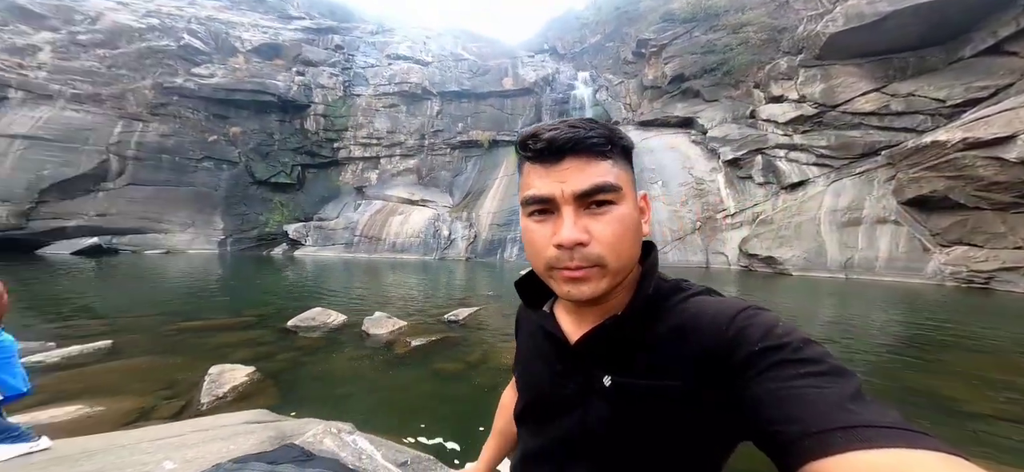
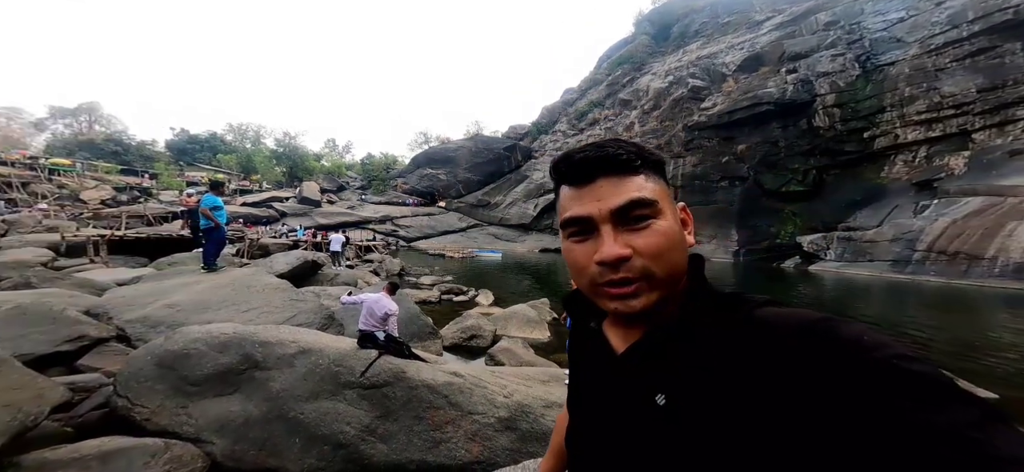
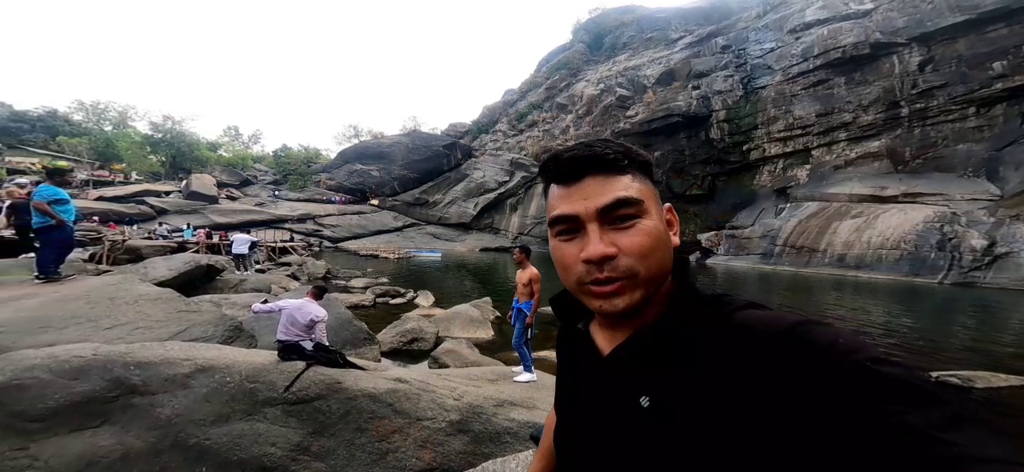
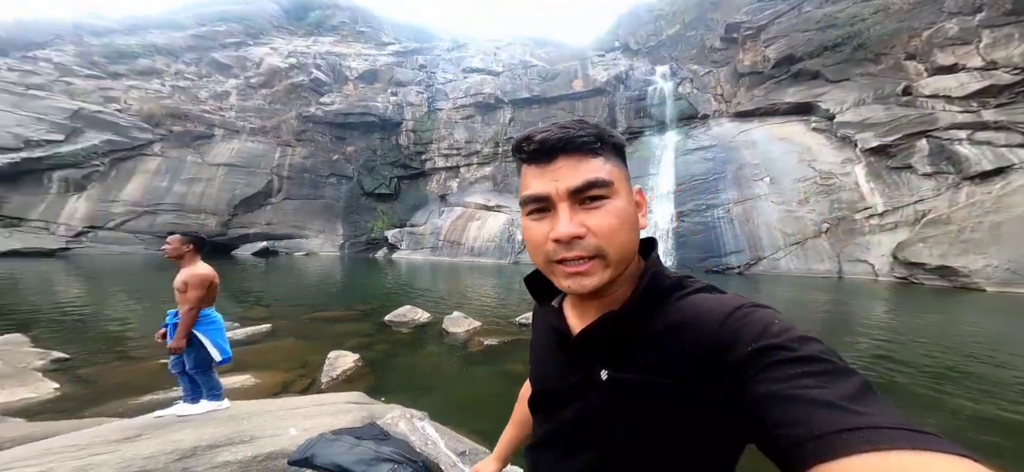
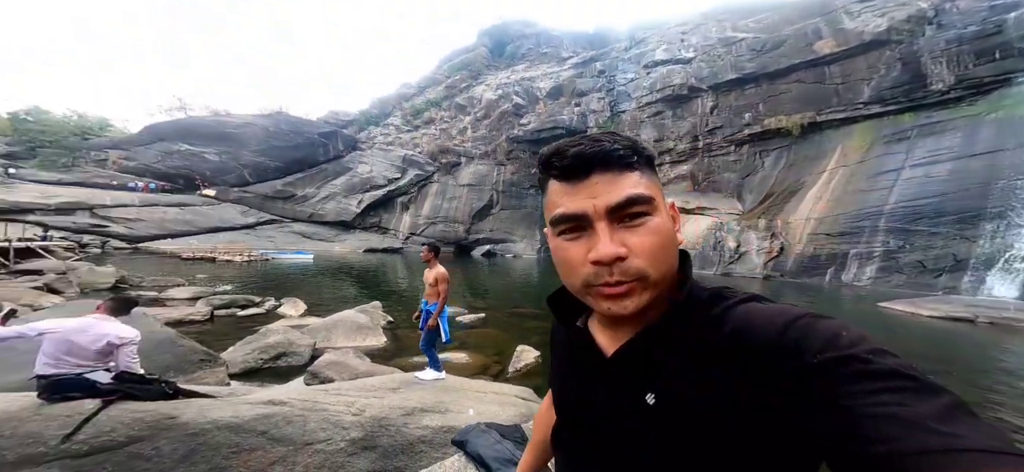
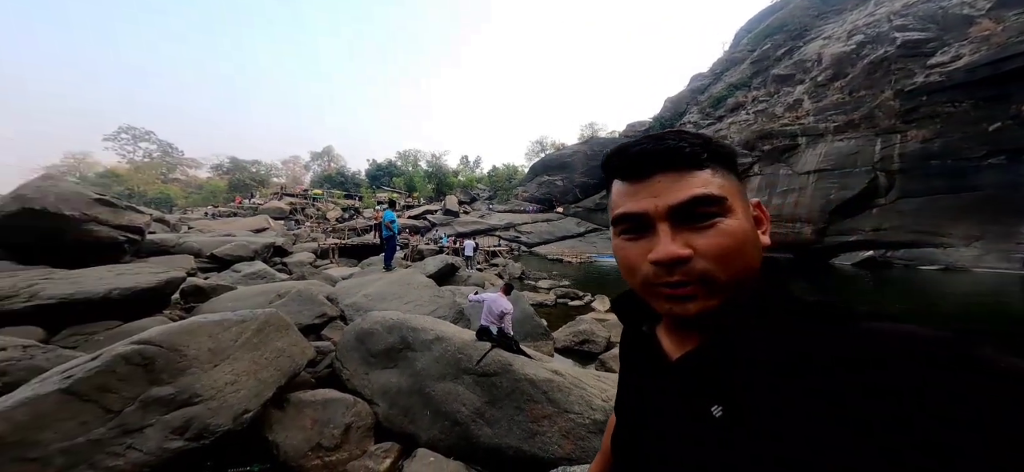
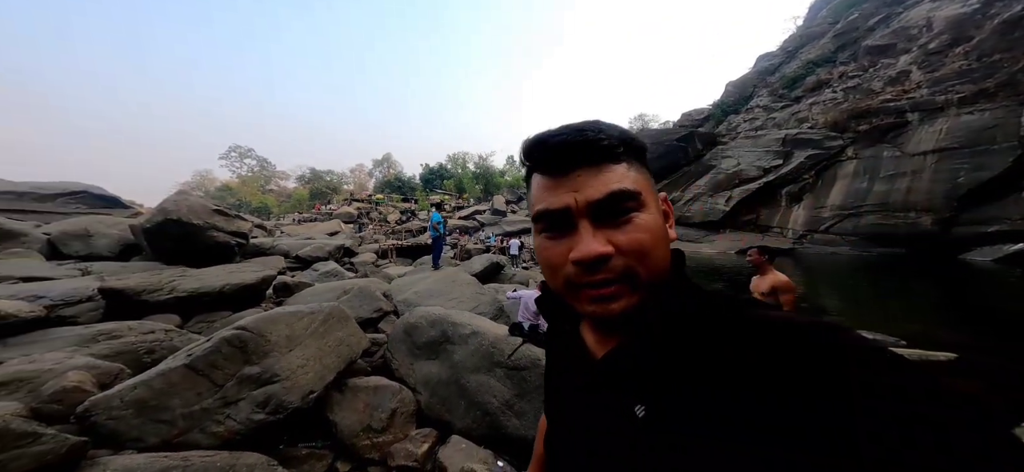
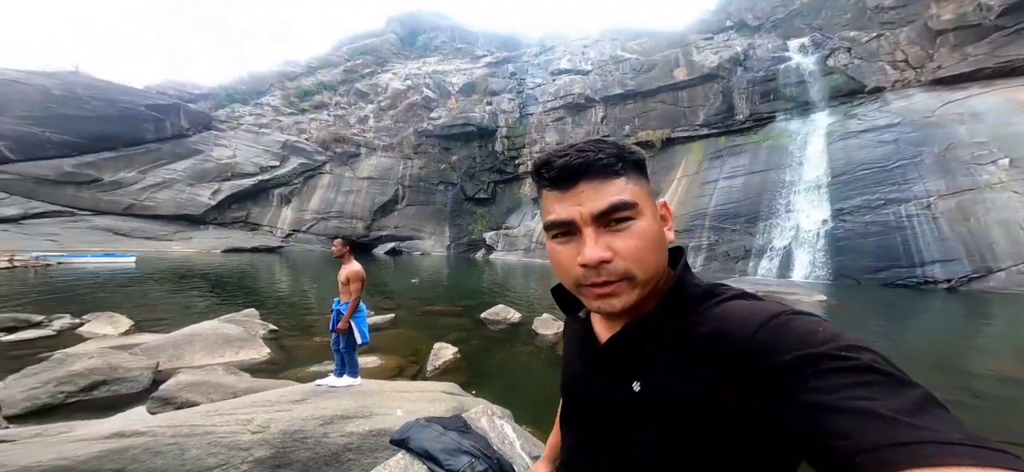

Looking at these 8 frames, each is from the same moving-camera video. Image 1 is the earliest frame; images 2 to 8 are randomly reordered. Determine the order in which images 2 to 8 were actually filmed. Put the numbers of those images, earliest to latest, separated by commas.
4, 8, 5, 3, 2, 6, 7
